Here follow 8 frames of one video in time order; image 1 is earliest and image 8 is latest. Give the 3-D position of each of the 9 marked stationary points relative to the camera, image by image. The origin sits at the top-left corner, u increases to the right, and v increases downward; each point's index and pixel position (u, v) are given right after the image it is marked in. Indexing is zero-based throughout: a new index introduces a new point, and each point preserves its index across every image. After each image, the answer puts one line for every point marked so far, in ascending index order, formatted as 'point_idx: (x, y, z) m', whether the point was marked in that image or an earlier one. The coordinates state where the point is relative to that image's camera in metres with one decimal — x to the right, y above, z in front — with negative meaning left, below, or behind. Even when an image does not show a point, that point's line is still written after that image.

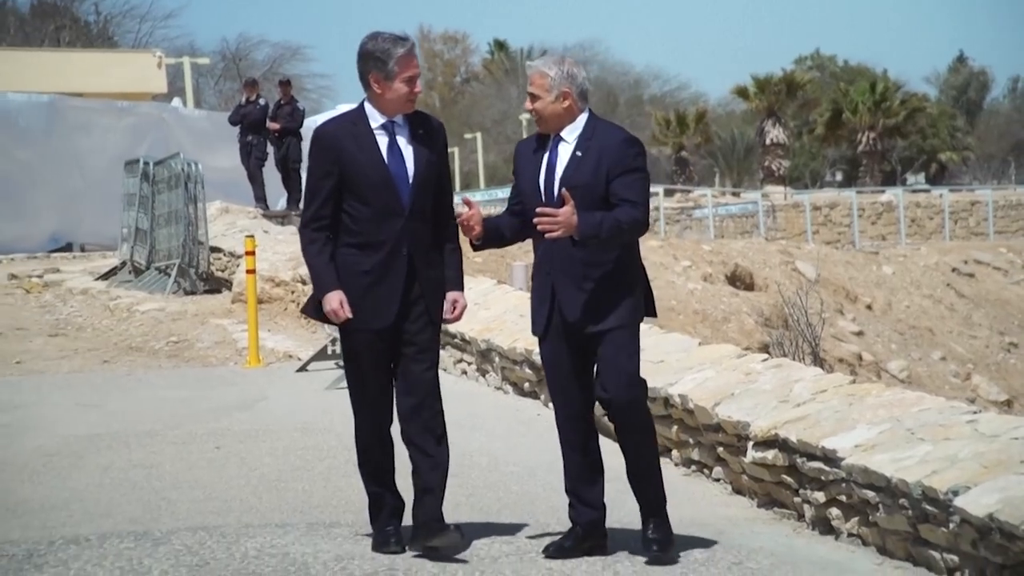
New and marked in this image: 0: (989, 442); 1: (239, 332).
0: (+2.5, -0.8, +5.5) m
1: (-3.5, -0.7, +12.9) m
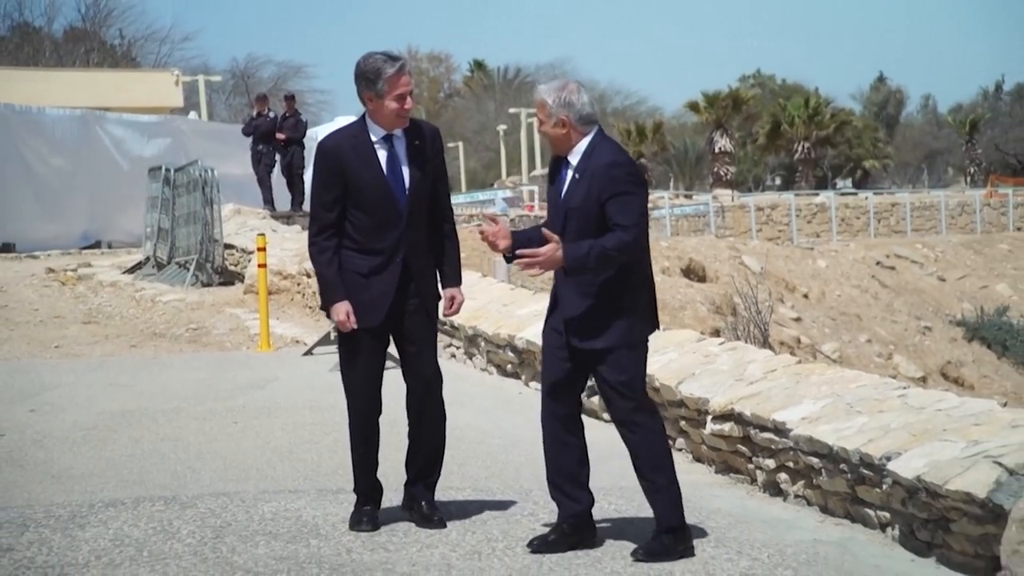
0: (+2.4, -0.8, +6.1) m
1: (-3.6, -0.5, +13.6) m
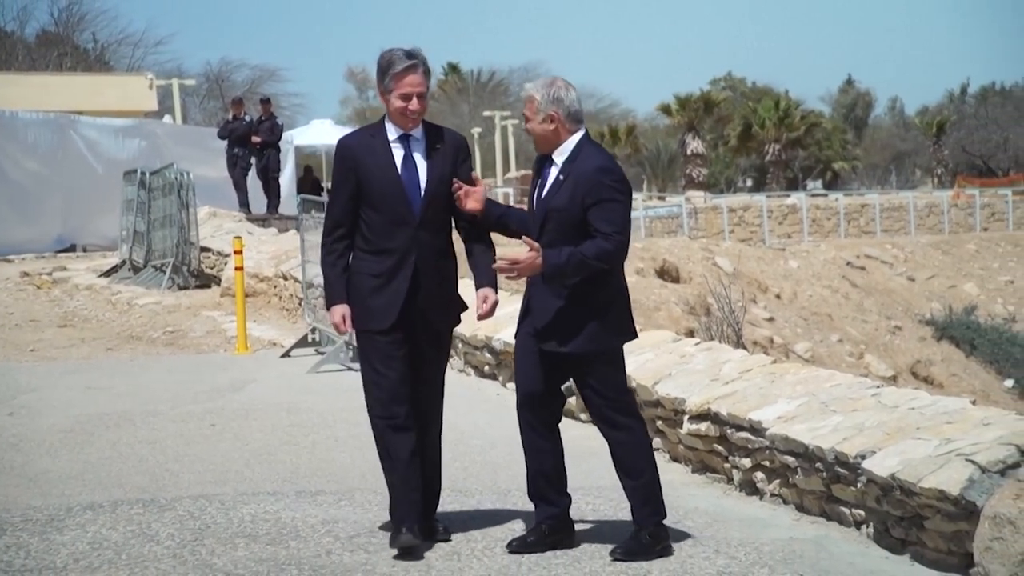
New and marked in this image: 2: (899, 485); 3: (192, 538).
0: (+2.2, -0.8, +6.1) m
1: (-3.8, -0.6, +13.6) m
2: (+2.1, -1.0, +5.4) m
3: (-1.8, -1.4, +5.7) m
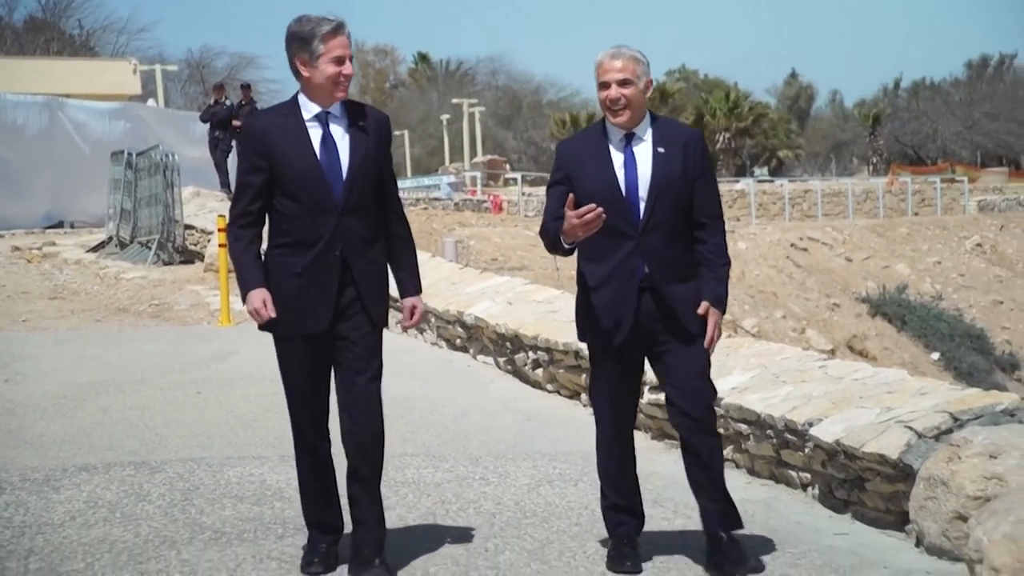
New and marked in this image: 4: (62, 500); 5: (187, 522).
0: (+2.1, -0.6, +6.5) m
1: (-4.1, -0.1, +13.9) m
2: (+1.9, -0.9, +5.8) m
3: (-1.9, -1.2, +6.0) m
4: (-2.6, -1.2, +6.0) m
5: (-1.8, -1.3, +5.6) m
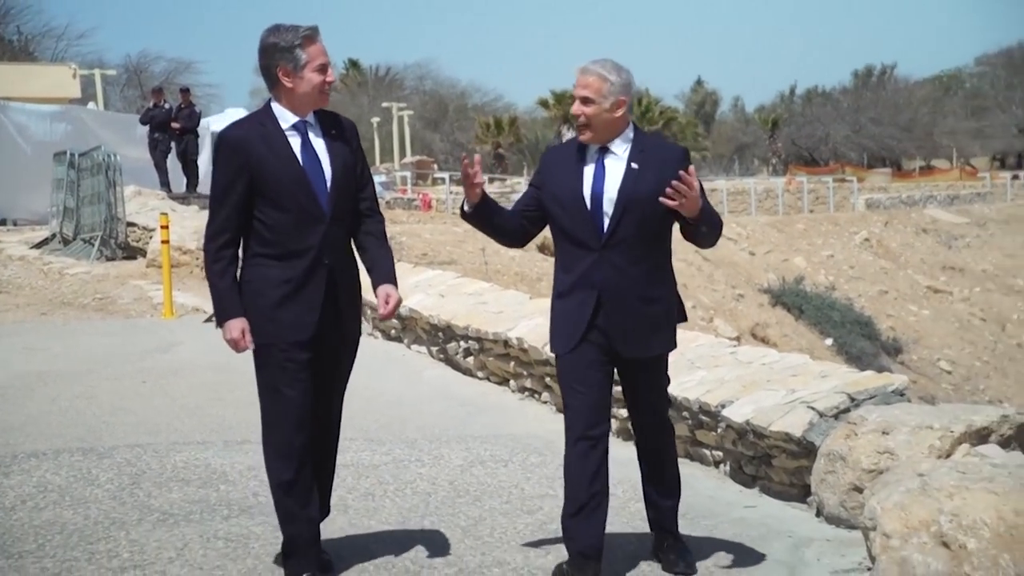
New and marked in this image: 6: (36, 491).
0: (+1.6, -0.5, +7.0) m
1: (-4.9, 0.0, +14.0) m
2: (+1.5, -0.9, +6.2) m
3: (-2.4, -1.2, +6.3) m
4: (-3.0, -1.2, +6.2) m
5: (-2.2, -1.2, +5.9) m
6: (-2.8, -1.2, +6.1) m
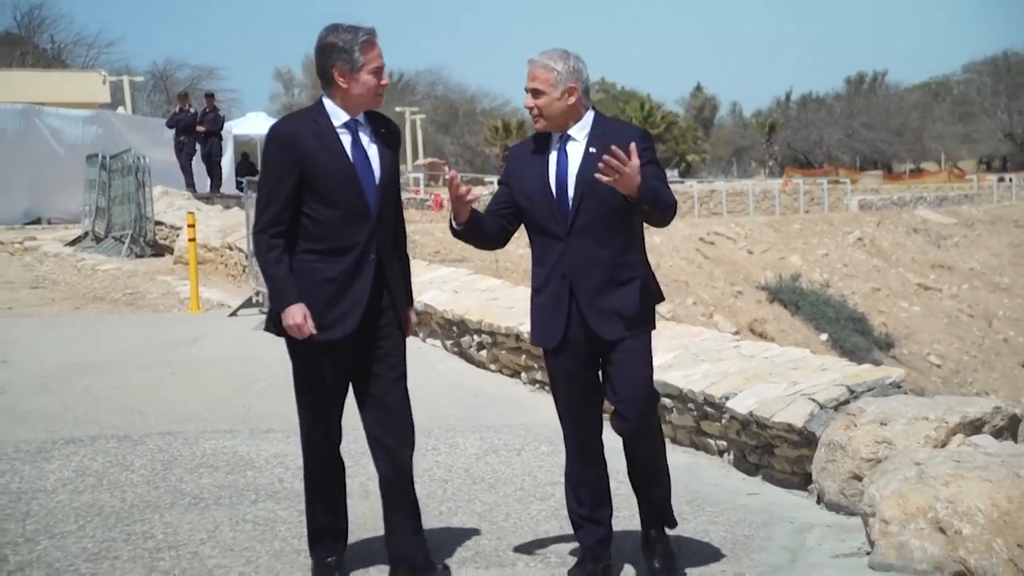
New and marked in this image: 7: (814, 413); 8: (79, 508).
0: (+1.7, -0.5, +7.2) m
1: (-4.6, +0.1, +14.4) m
2: (+1.5, -0.8, +6.4) m
3: (-2.3, -1.2, +6.6) m
4: (-3.0, -1.2, +6.6) m
5: (-2.1, -1.2, +6.2) m
6: (-2.8, -1.2, +6.5) m
7: (+1.8, -0.8, +6.2) m
8: (-2.5, -1.3, +5.9) m
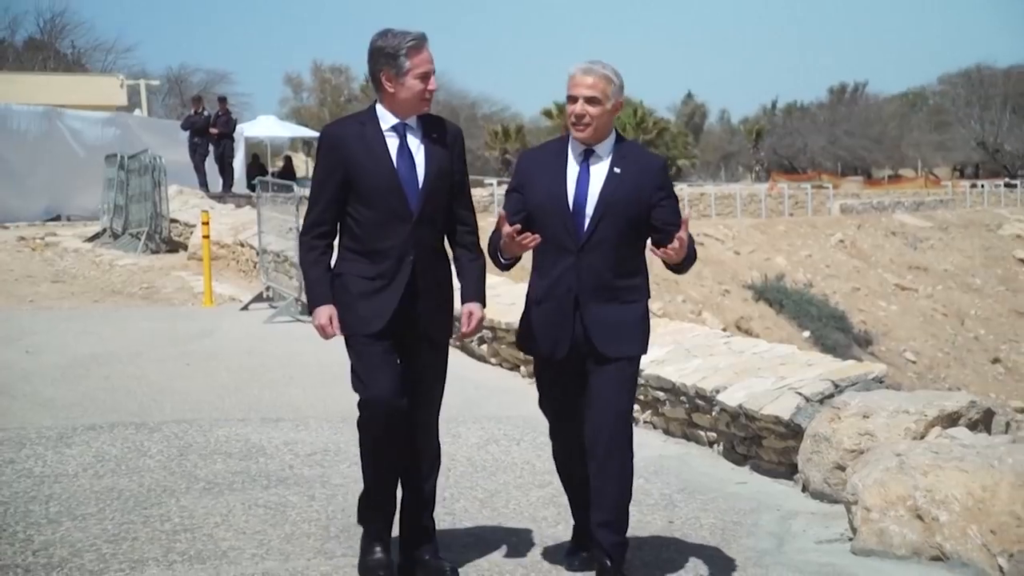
0: (+1.7, -0.5, +7.5) m
1: (-4.5, +0.2, +14.7) m
2: (+1.5, -0.8, +6.7) m
3: (-2.3, -1.1, +7.0) m
4: (-3.0, -1.1, +6.9) m
5: (-2.1, -1.2, +6.5) m
6: (-2.8, -1.2, +6.8) m
7: (+1.8, -0.7, +6.4) m
8: (-2.5, -1.2, +6.2) m
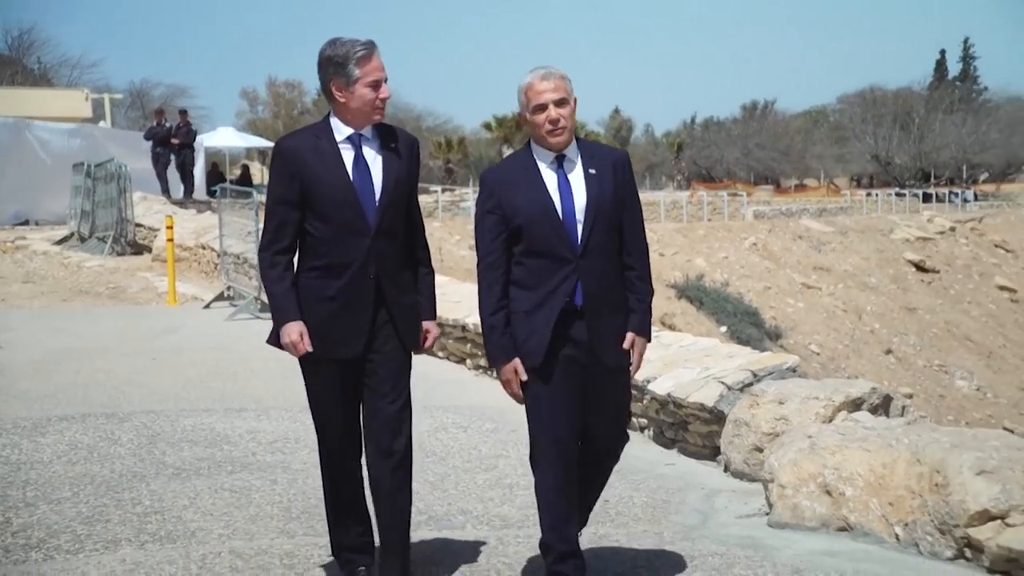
0: (+1.3, -0.4, +8.0) m
1: (-5.2, +0.4, +15.1) m
2: (+1.1, -0.8, +7.3) m
3: (-2.7, -1.1, +7.4) m
4: (-3.4, -1.1, +7.3) m
5: (-2.5, -1.2, +7.0) m
6: (-3.2, -1.2, +7.2) m
7: (+1.4, -0.7, +7.0) m
8: (-2.8, -1.3, +6.6) m
